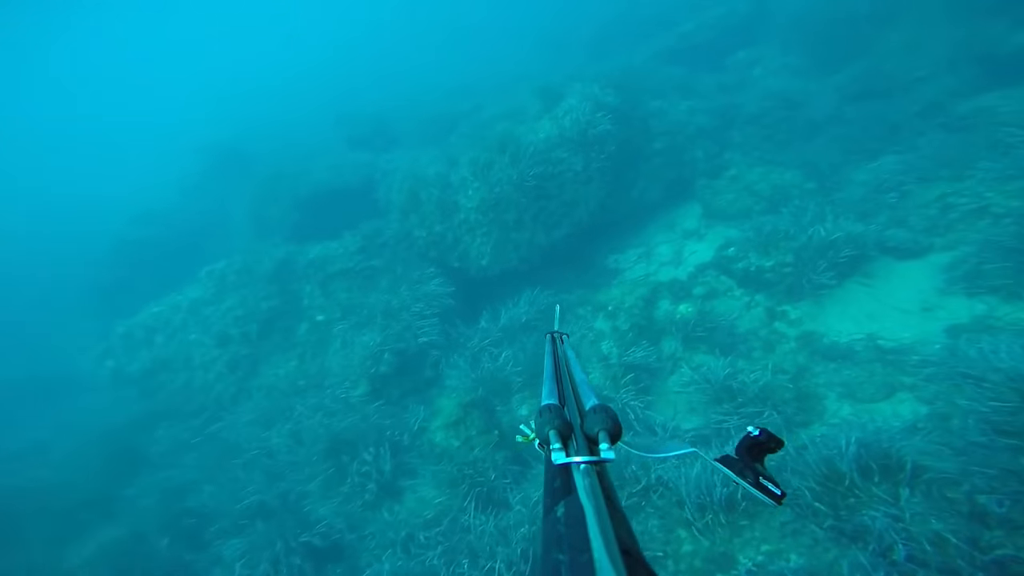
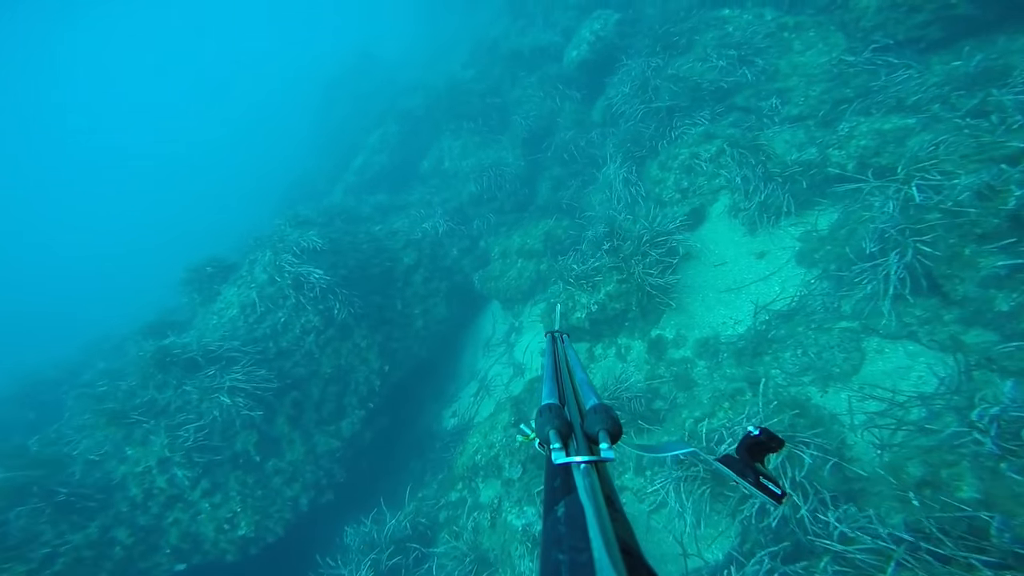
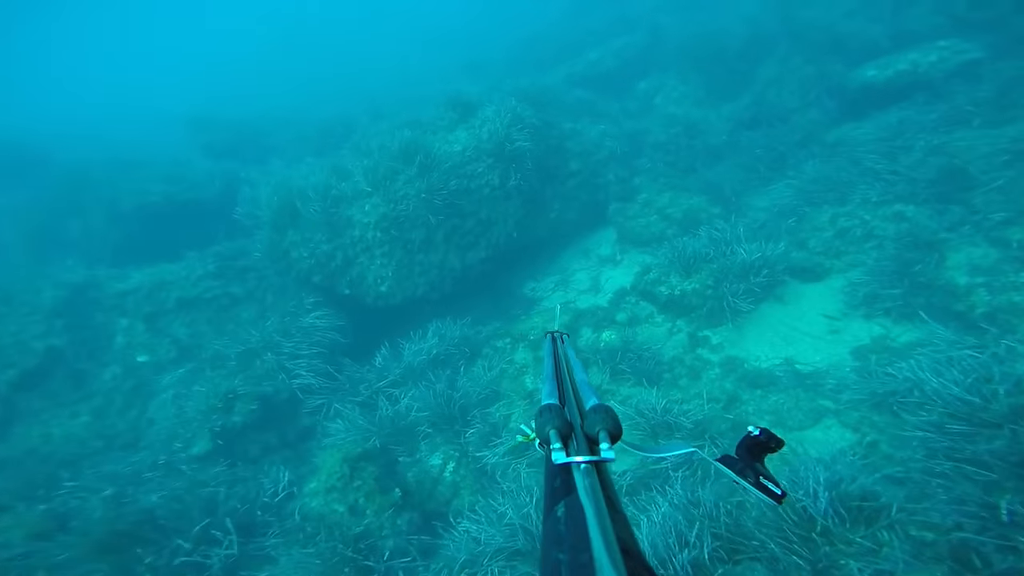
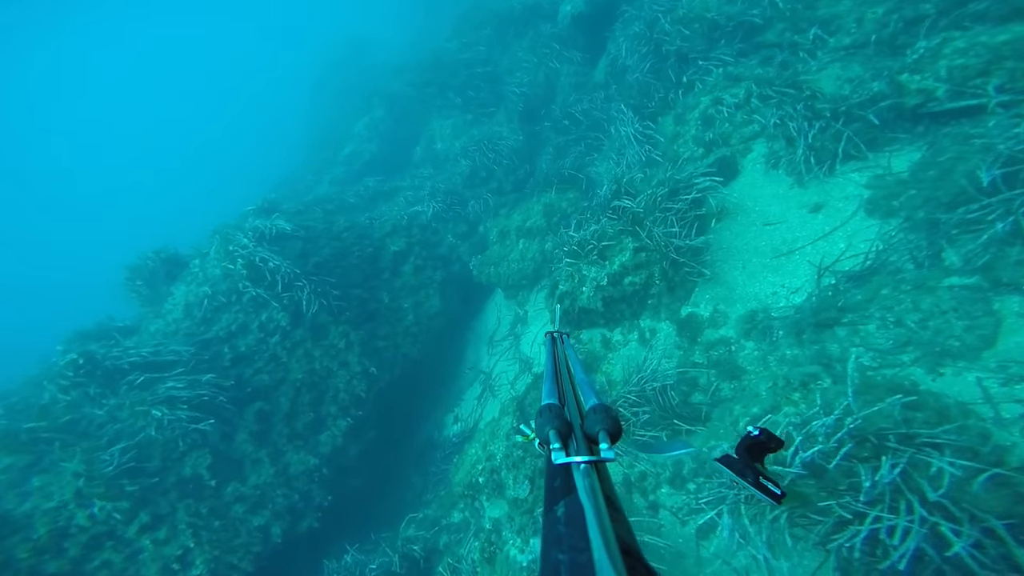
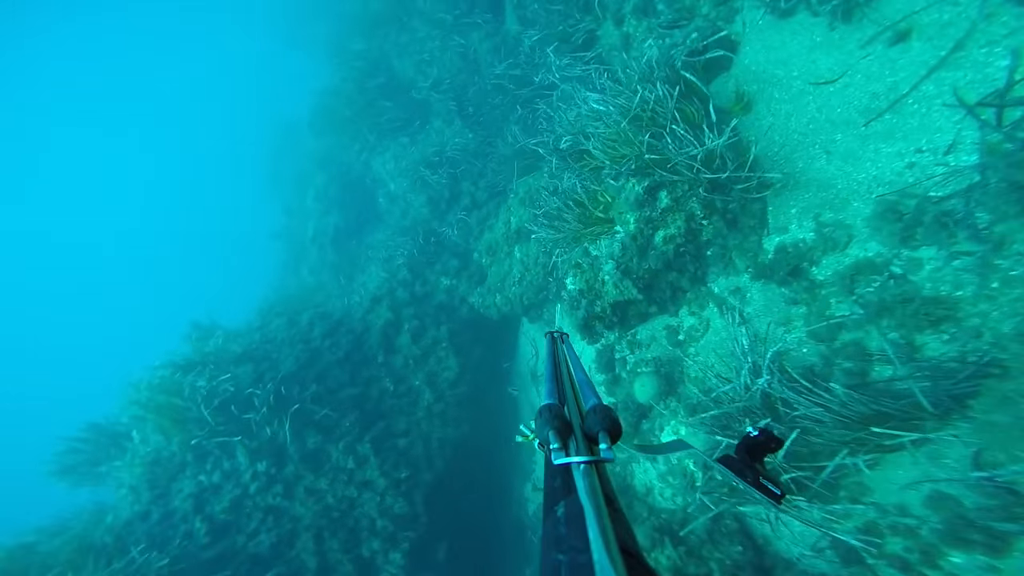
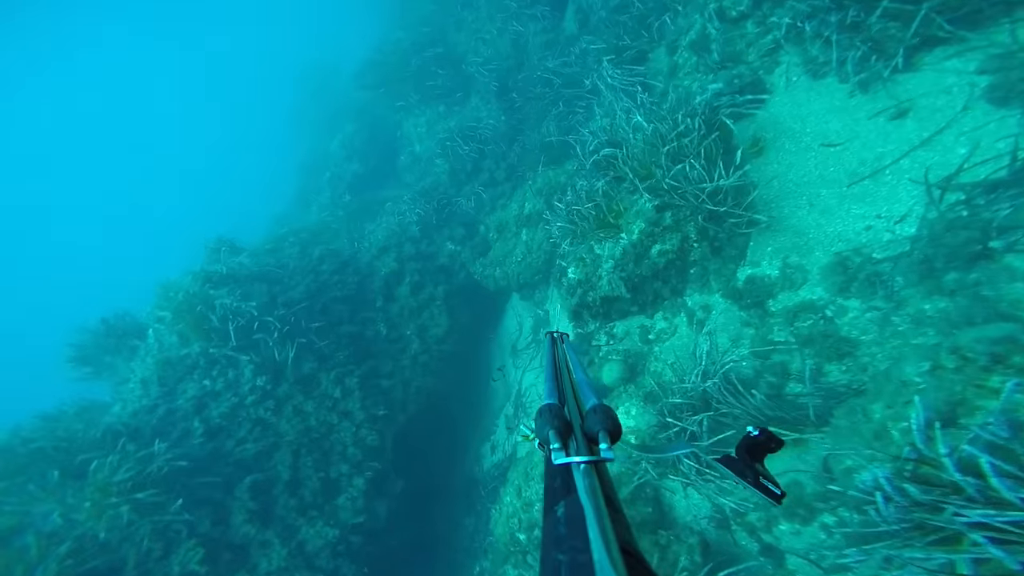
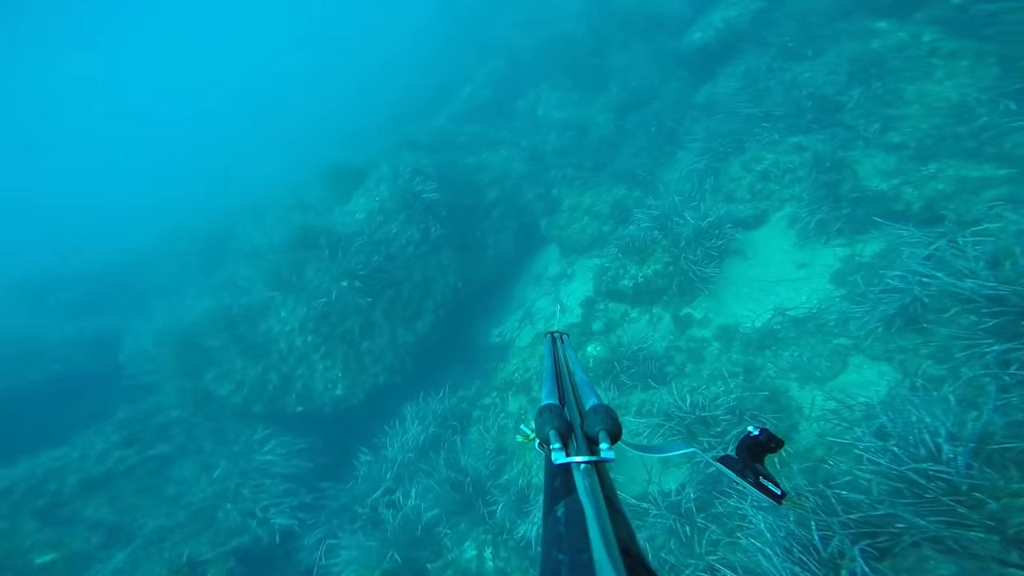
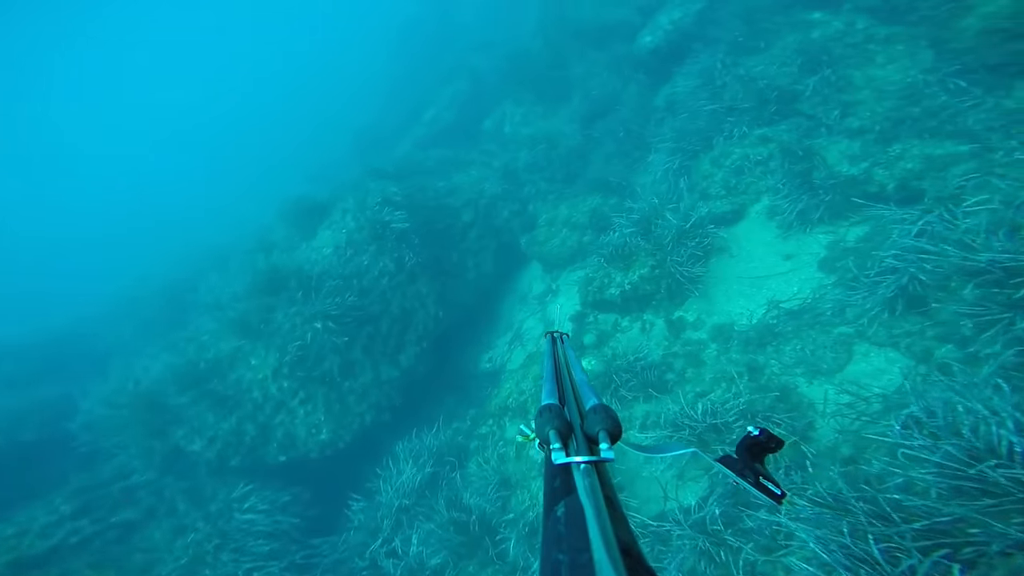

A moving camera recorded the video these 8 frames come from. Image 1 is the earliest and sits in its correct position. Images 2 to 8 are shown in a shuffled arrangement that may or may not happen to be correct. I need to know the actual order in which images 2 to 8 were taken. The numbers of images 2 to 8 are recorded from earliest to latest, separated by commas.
3, 7, 8, 2, 4, 6, 5
